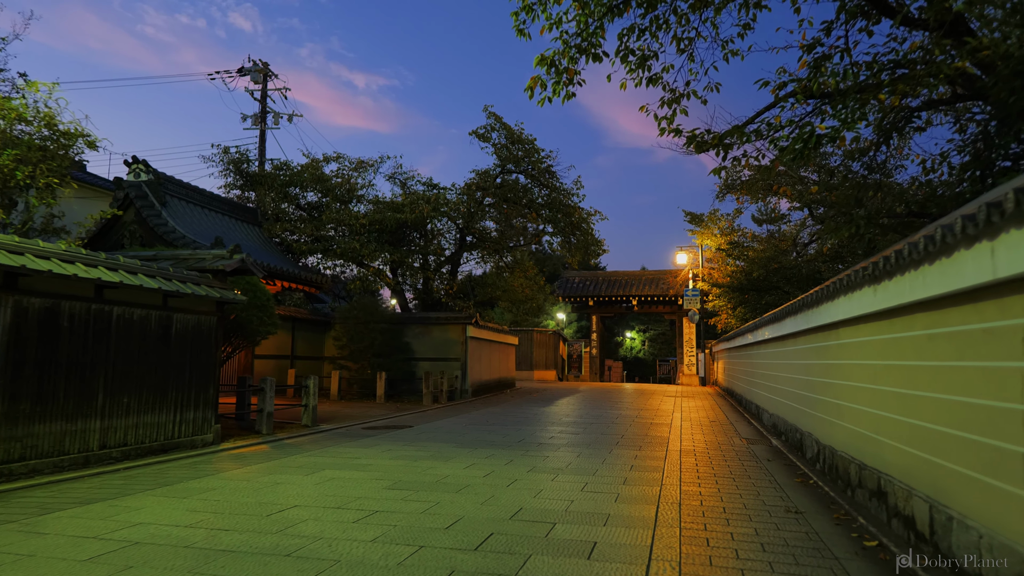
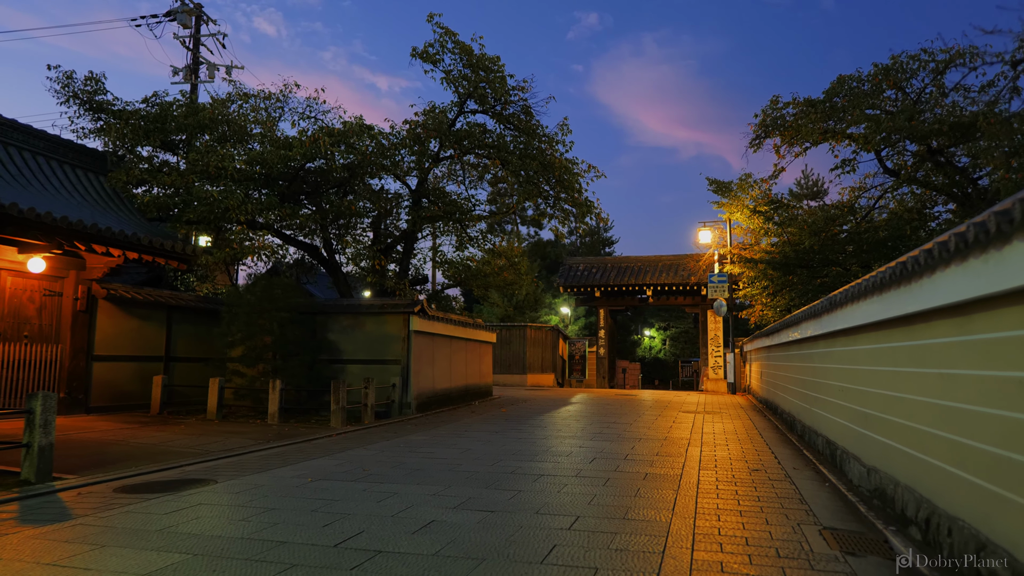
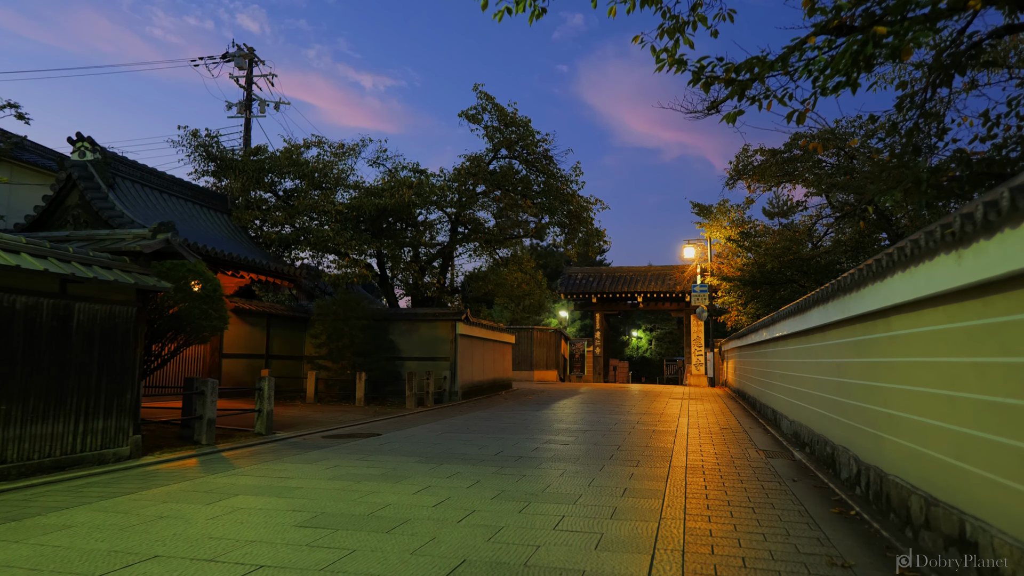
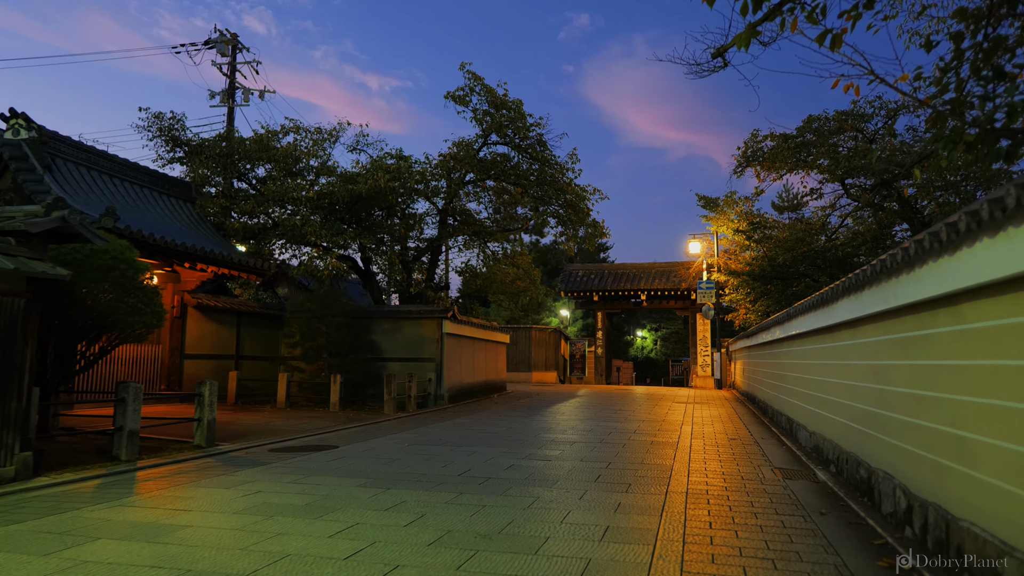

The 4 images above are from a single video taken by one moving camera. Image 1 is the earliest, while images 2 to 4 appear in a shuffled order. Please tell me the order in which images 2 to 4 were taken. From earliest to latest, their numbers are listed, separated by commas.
3, 4, 2
